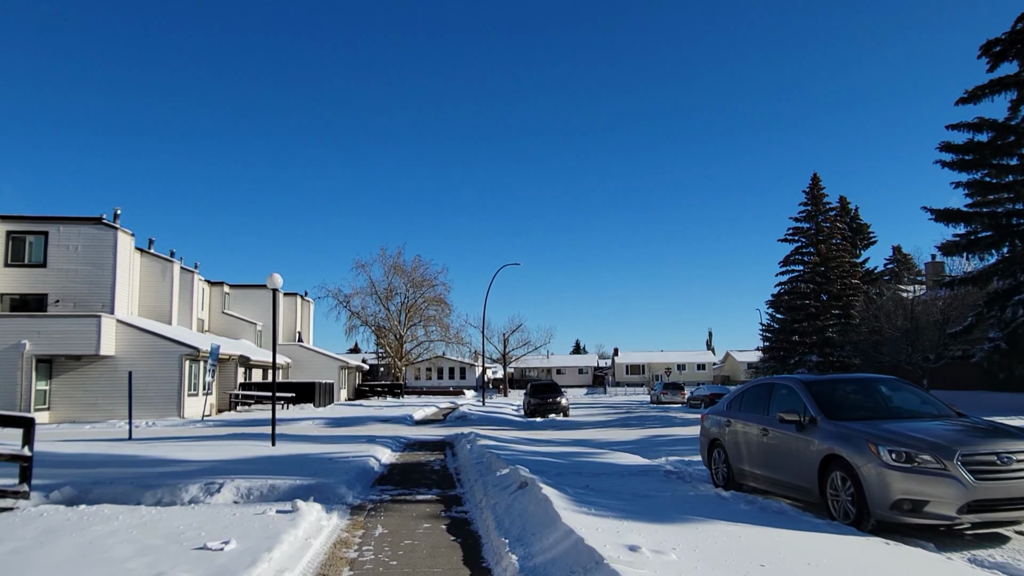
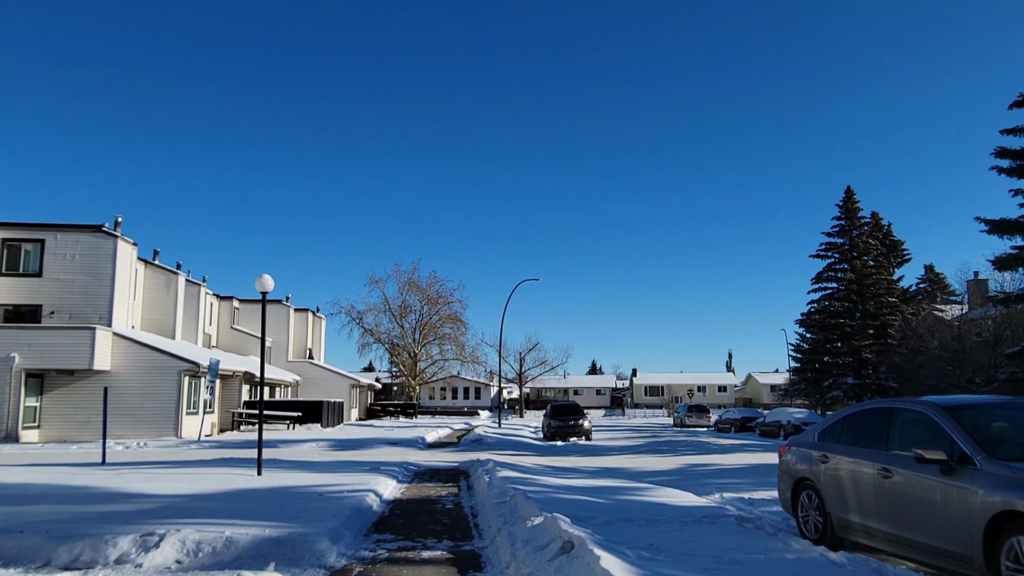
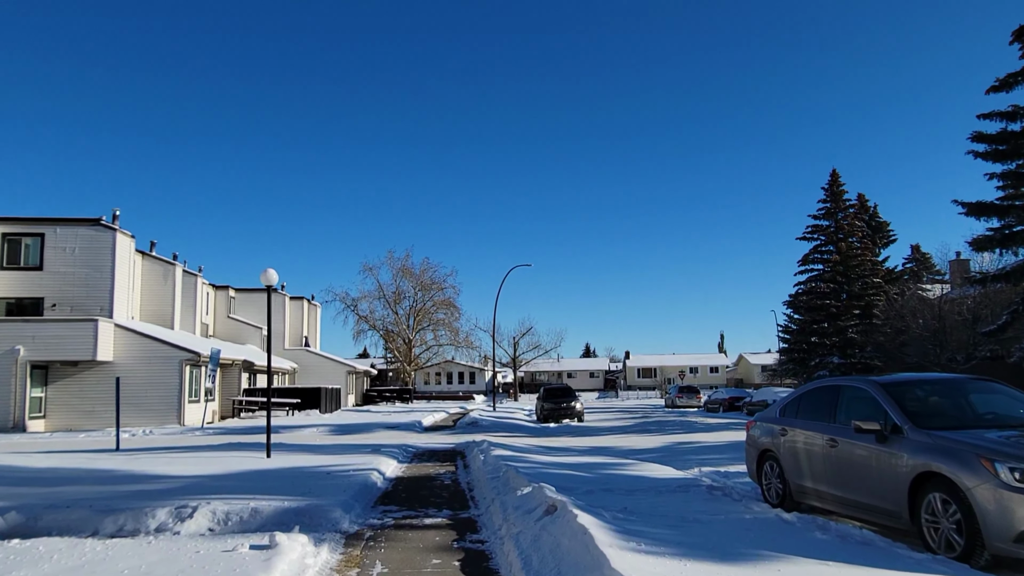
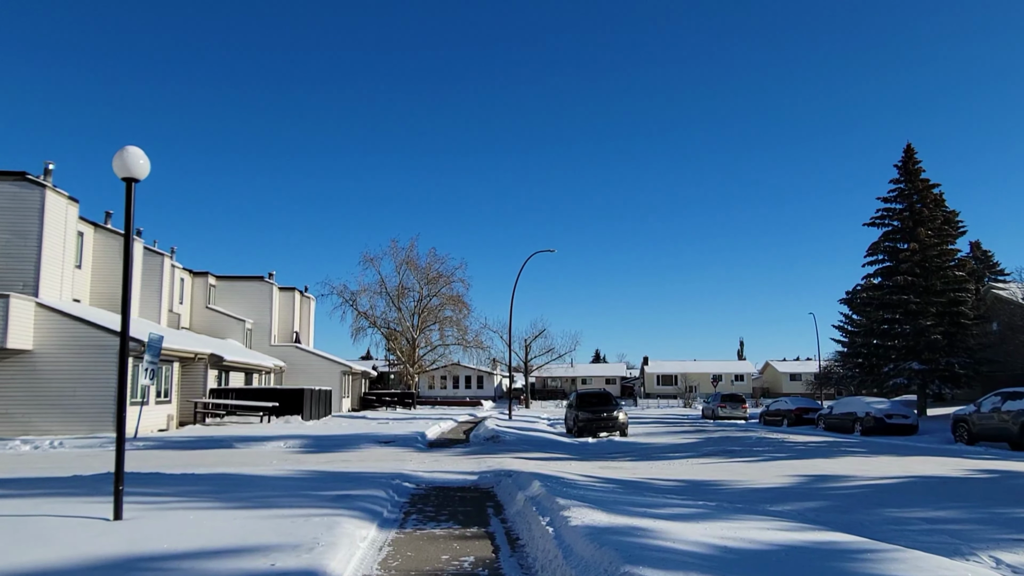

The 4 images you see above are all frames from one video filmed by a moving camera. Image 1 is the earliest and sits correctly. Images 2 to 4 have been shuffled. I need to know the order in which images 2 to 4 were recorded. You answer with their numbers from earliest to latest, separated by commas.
3, 2, 4
